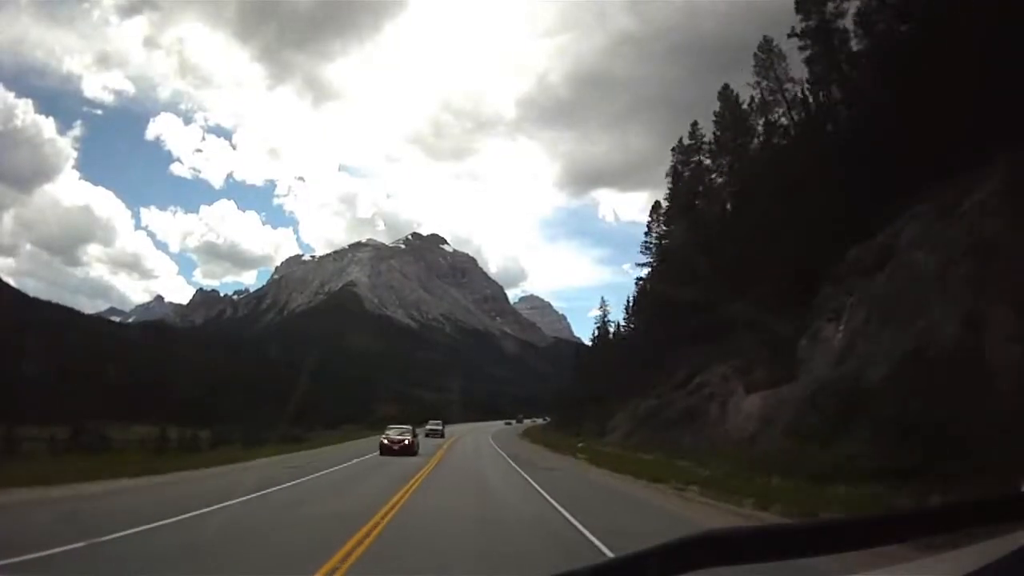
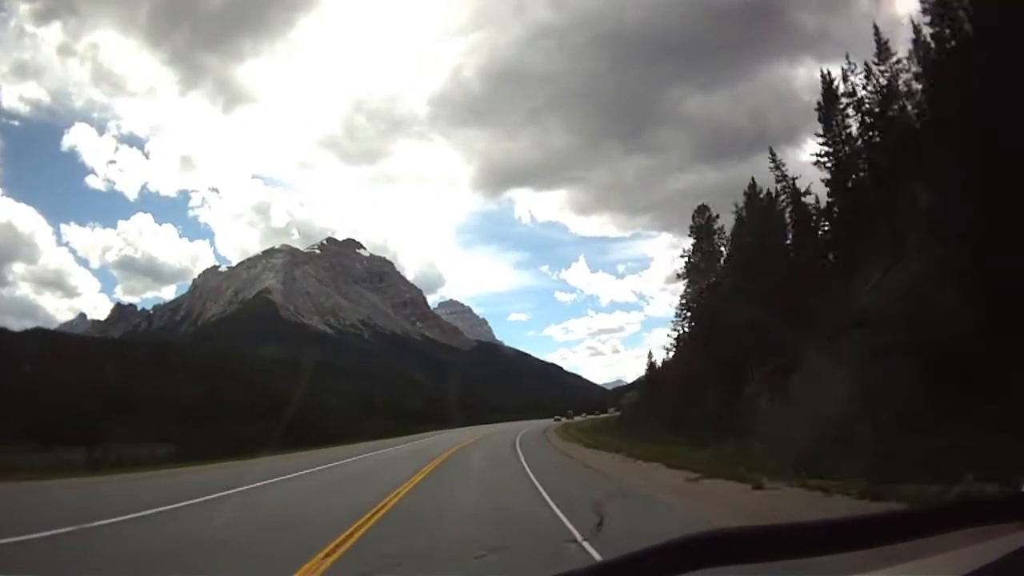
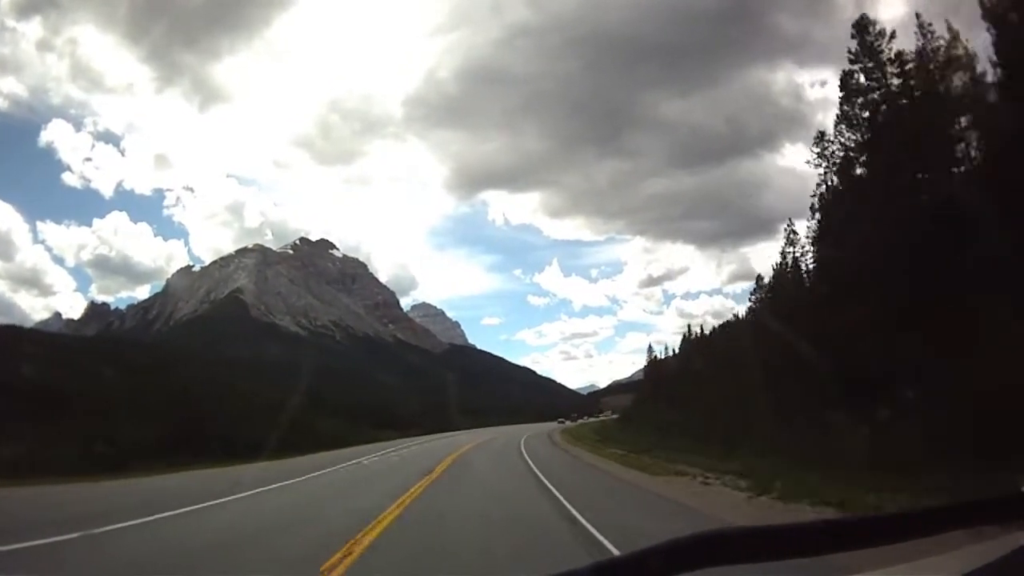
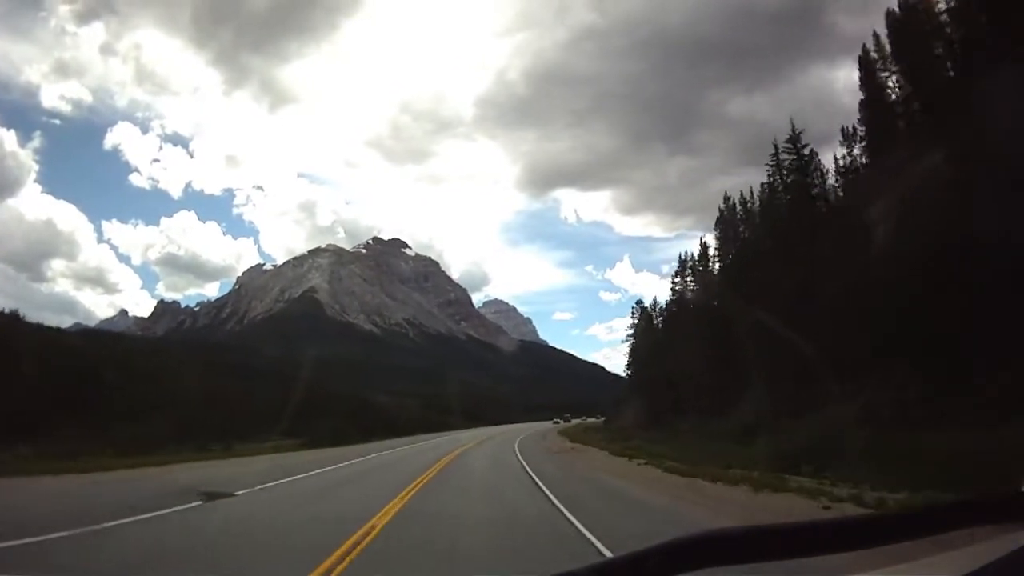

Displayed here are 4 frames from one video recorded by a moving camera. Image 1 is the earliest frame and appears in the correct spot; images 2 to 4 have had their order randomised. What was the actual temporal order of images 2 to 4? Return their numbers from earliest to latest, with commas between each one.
4, 2, 3
